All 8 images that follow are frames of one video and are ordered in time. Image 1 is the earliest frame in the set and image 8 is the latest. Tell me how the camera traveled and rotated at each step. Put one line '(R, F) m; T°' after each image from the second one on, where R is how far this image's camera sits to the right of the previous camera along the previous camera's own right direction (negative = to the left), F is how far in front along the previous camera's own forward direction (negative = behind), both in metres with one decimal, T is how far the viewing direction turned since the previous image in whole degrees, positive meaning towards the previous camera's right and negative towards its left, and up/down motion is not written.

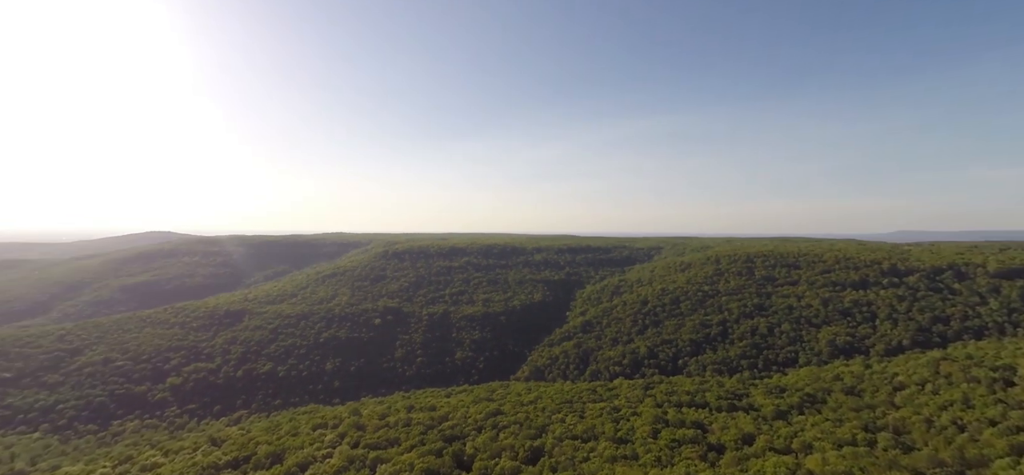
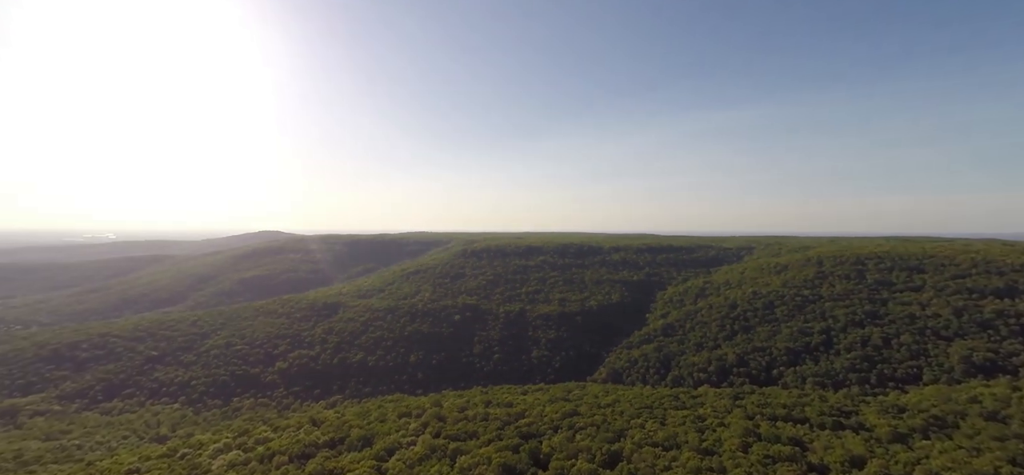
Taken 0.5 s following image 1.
(0.0, +0.3) m; -9°
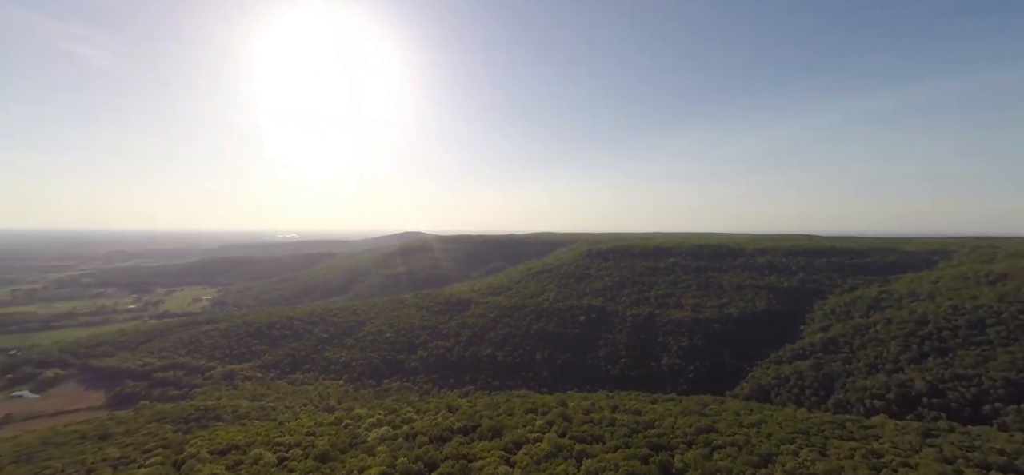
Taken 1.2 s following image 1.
(-0.1, +0.5) m; -15°
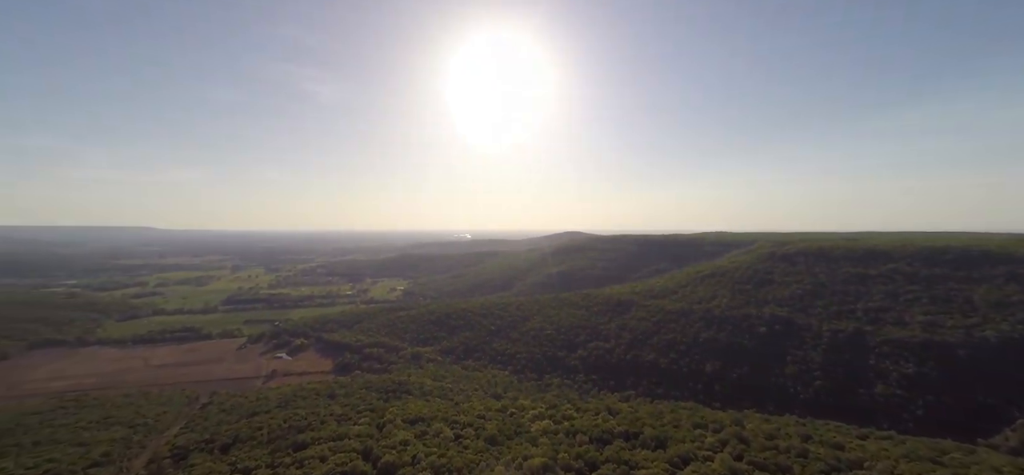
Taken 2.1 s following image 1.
(-0.2, +1.0) m; -19°
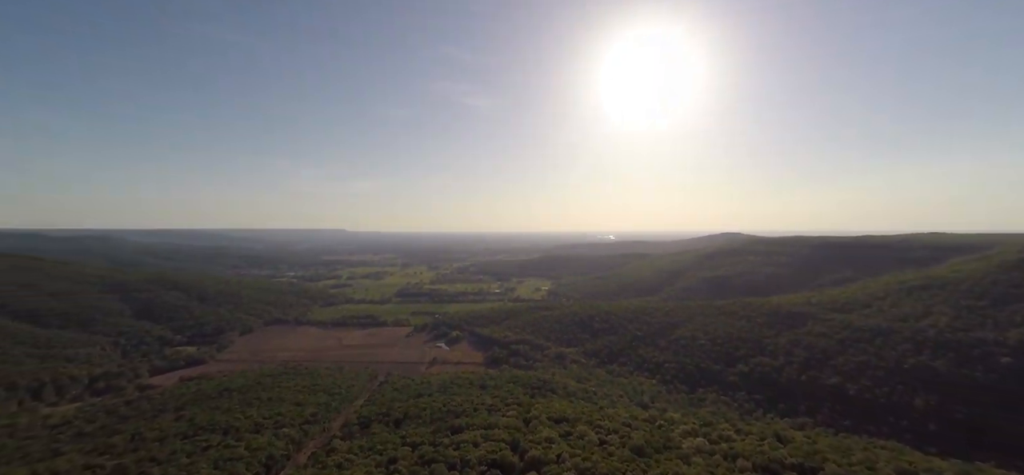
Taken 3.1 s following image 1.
(-0.3, +1.3) m; -17°
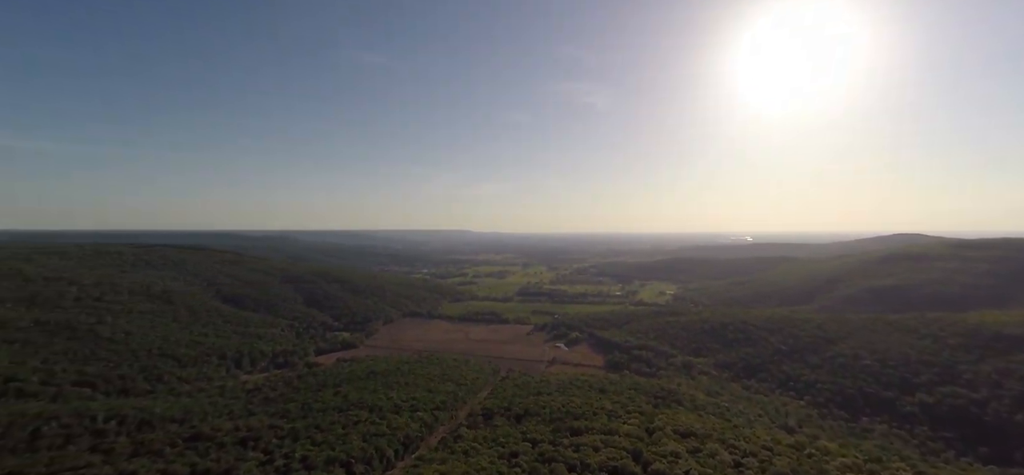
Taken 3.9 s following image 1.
(-0.3, +1.6) m; -14°
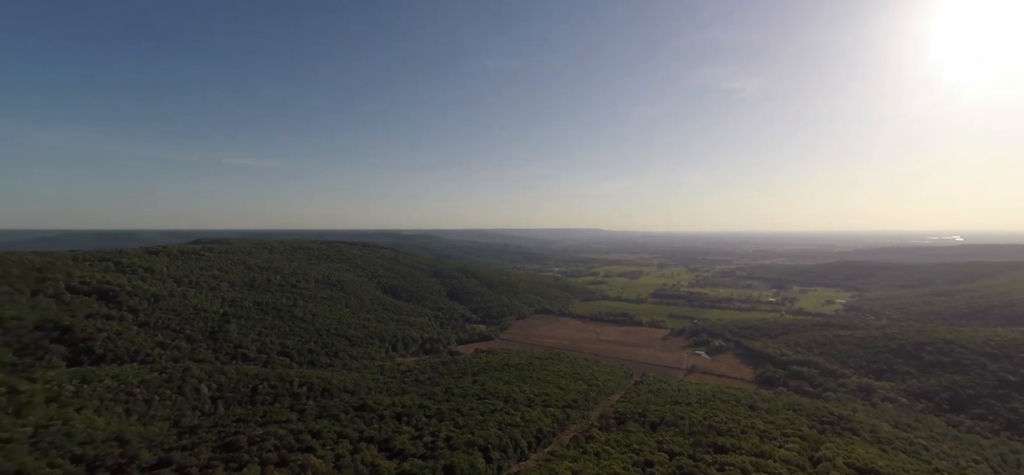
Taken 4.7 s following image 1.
(-0.8, +2.5) m; -15°
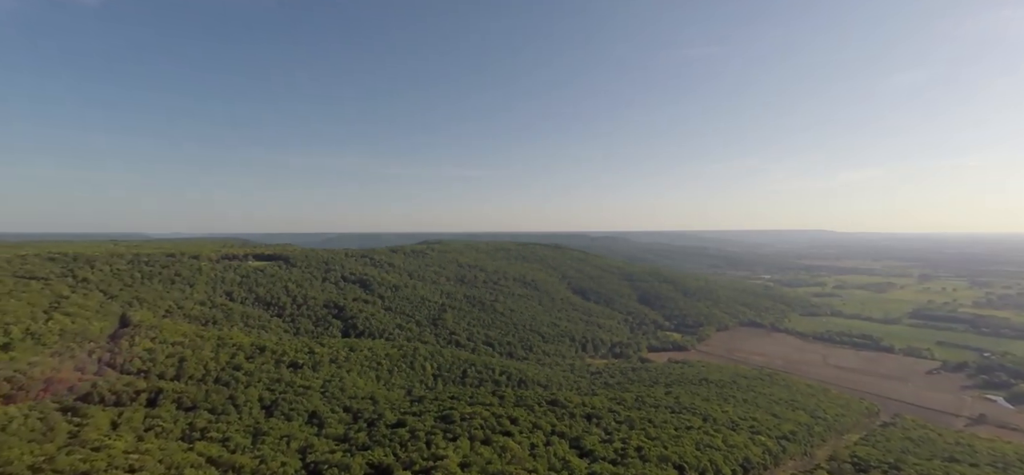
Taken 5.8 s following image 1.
(-2.0, +6.2) m; -22°
